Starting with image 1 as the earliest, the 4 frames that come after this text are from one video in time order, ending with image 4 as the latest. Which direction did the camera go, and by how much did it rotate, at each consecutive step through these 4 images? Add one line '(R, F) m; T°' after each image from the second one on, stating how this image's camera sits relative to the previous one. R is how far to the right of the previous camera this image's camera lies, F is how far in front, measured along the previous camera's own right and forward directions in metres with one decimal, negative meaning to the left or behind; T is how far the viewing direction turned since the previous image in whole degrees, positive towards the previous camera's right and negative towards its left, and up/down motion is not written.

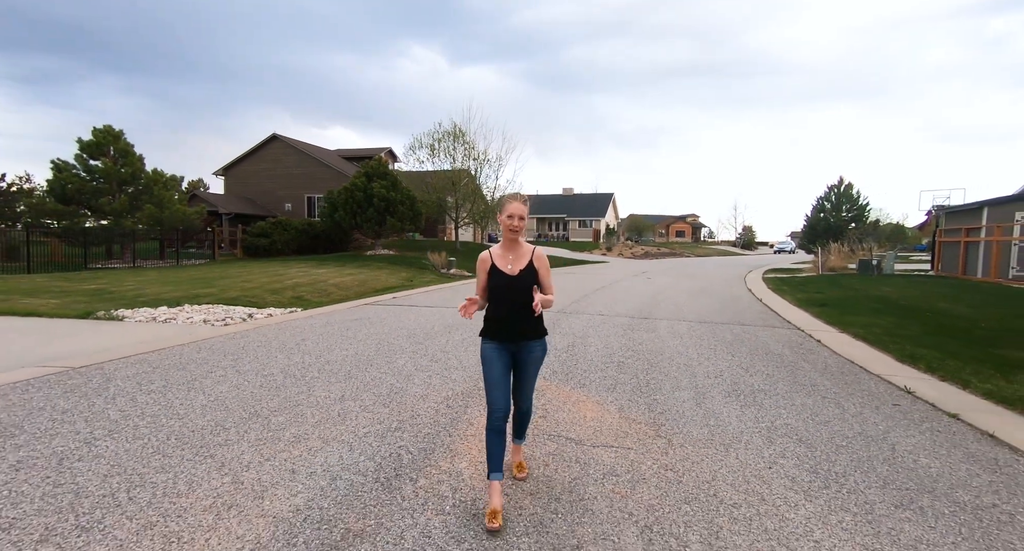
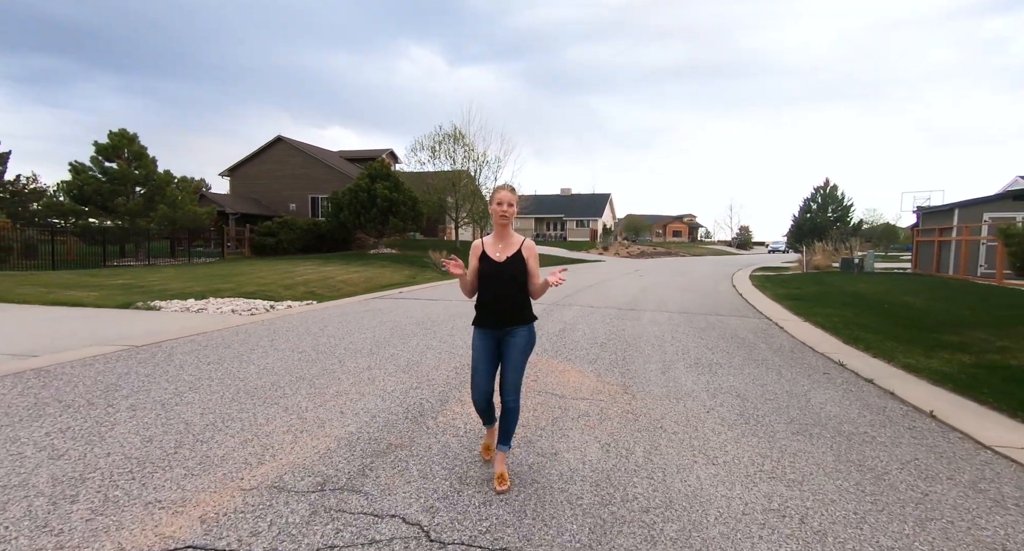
(0.0, -1.1) m; 0°
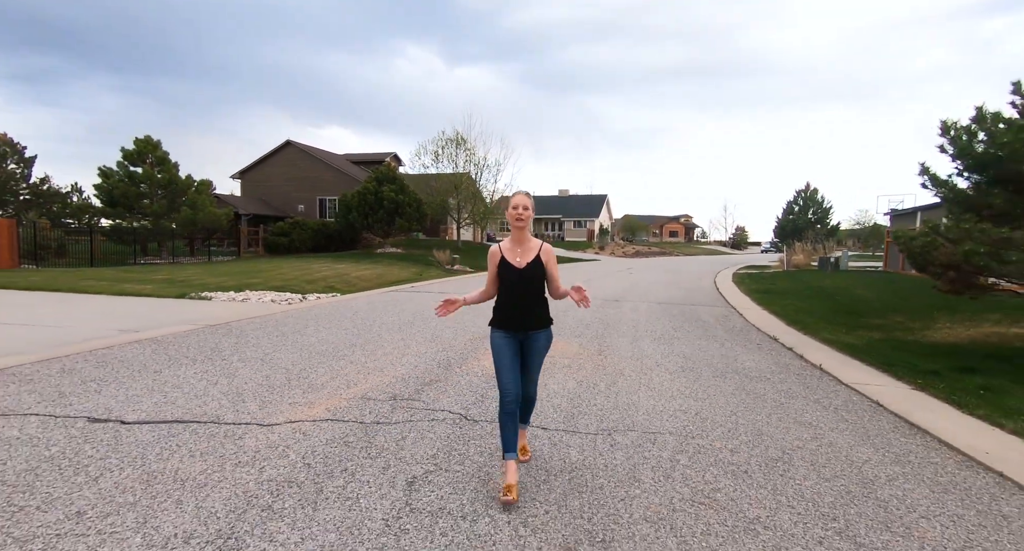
(0.0, -1.7) m; 0°
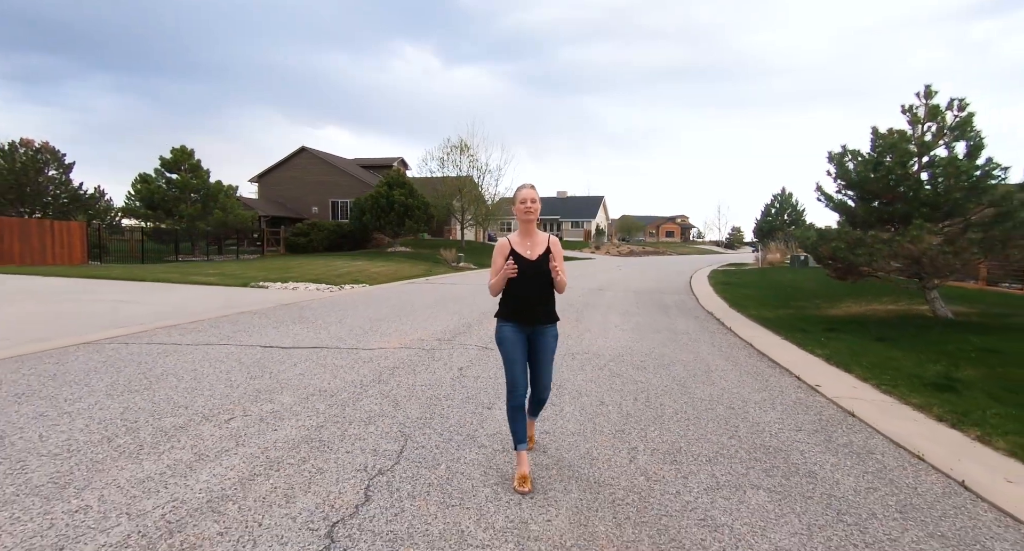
(0.0, -2.7) m; 0°
